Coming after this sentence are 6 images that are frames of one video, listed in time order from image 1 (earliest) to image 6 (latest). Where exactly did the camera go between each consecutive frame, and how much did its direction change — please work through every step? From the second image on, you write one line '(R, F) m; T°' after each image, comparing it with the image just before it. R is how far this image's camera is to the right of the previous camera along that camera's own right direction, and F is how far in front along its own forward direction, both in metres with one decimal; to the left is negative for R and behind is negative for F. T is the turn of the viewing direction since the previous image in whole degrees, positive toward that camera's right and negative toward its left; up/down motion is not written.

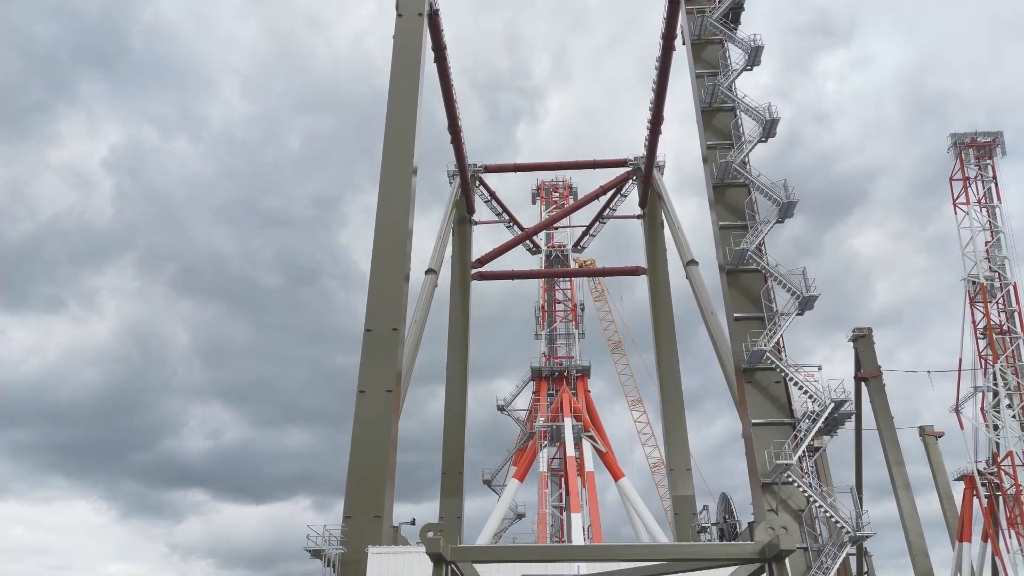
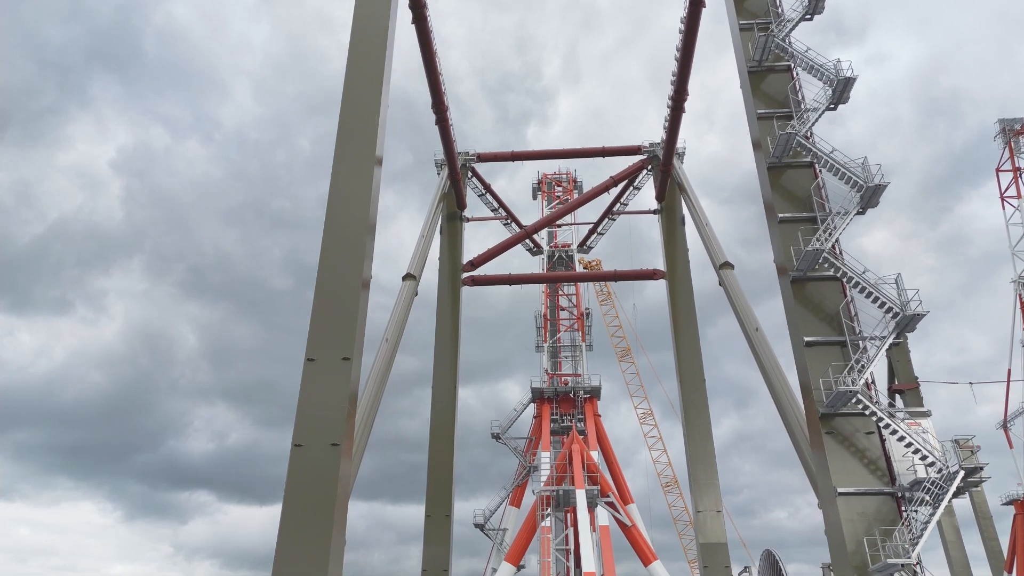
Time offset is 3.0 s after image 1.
(+0.2, +3.8) m; 0°
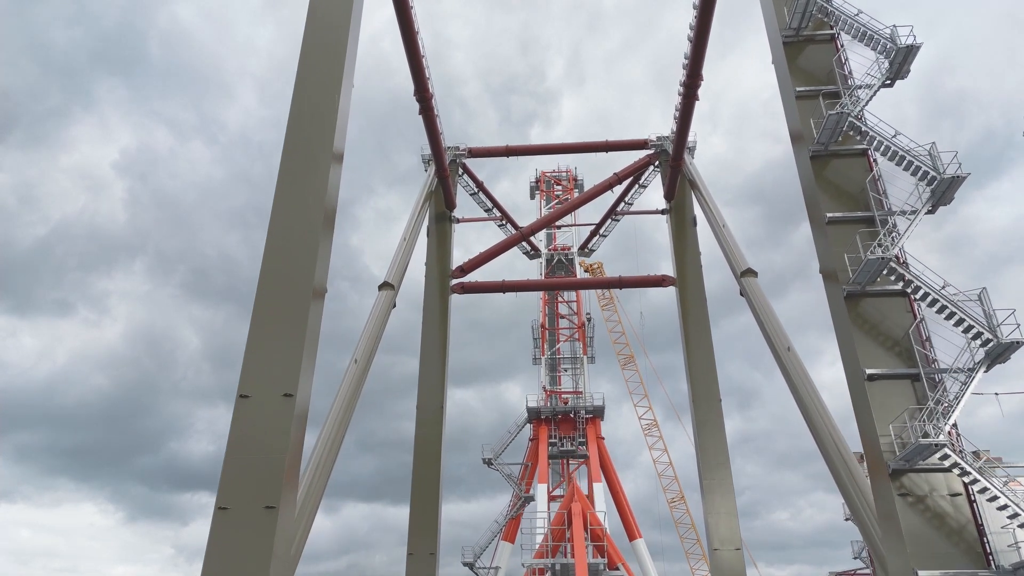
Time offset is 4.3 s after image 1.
(+0.2, +2.2) m; 0°
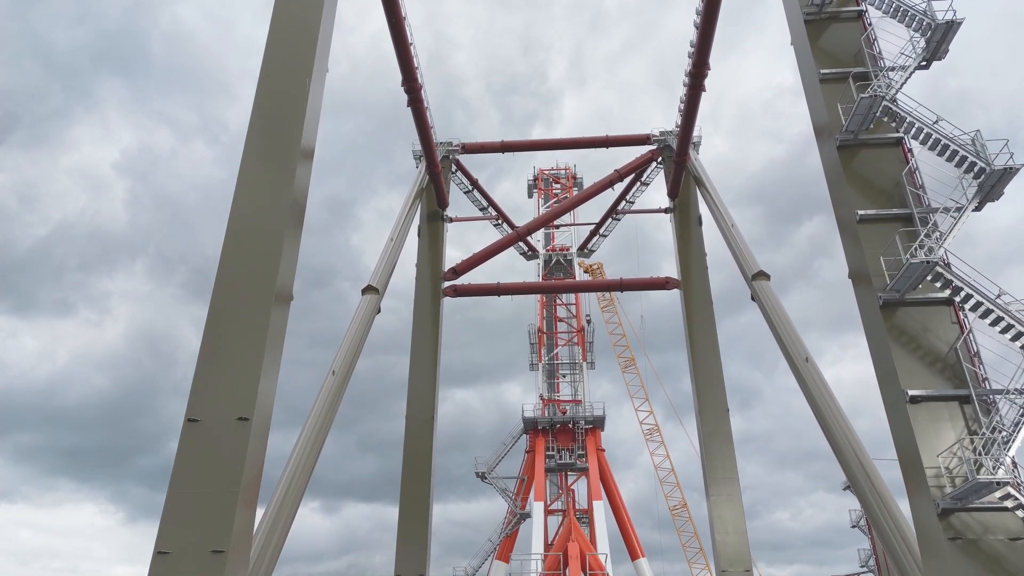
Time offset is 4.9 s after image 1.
(+0.1, +1.1) m; 0°
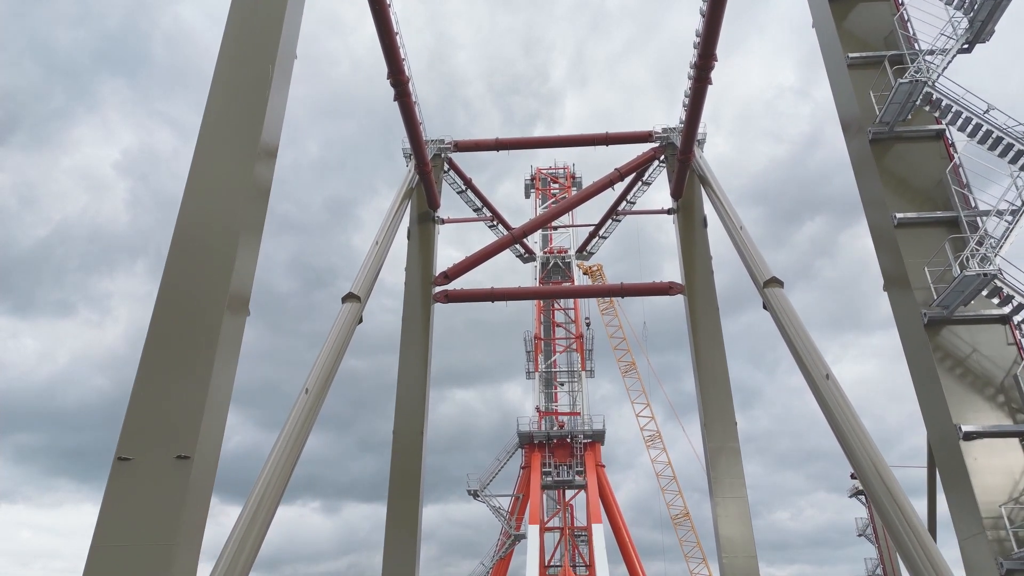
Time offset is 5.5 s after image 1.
(+0.2, +1.1) m; 0°
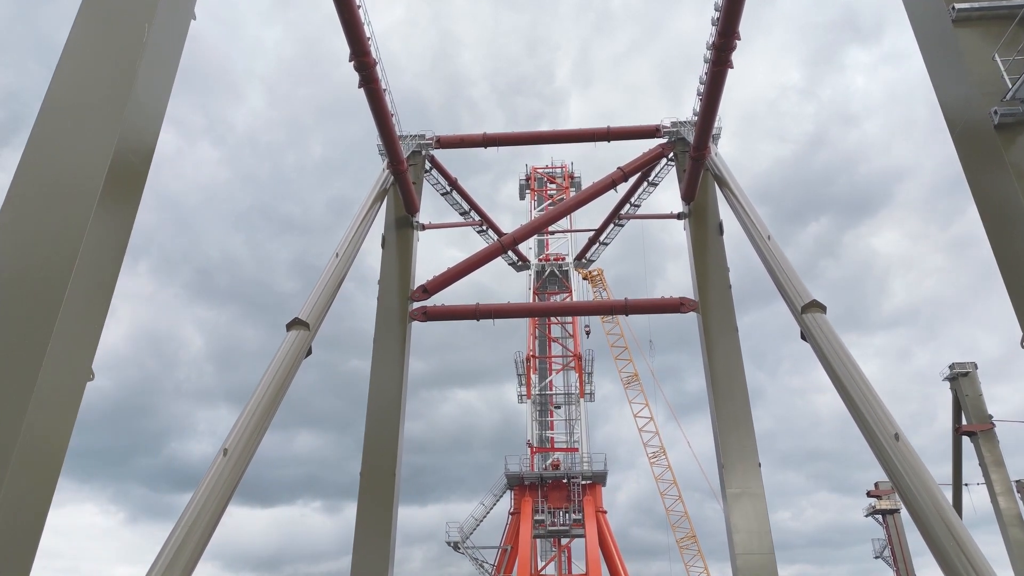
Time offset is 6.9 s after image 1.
(+0.3, +2.4) m; 0°
